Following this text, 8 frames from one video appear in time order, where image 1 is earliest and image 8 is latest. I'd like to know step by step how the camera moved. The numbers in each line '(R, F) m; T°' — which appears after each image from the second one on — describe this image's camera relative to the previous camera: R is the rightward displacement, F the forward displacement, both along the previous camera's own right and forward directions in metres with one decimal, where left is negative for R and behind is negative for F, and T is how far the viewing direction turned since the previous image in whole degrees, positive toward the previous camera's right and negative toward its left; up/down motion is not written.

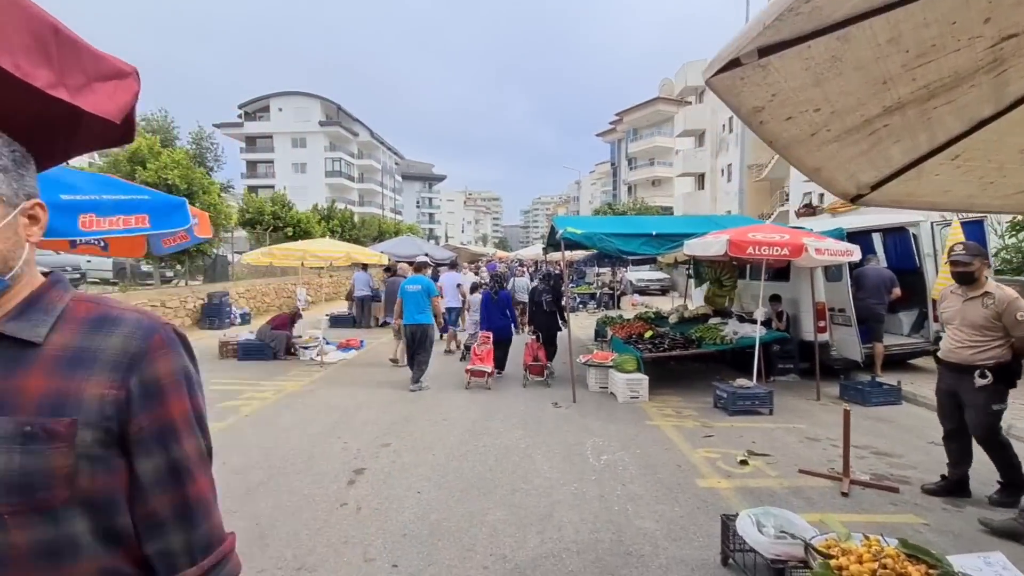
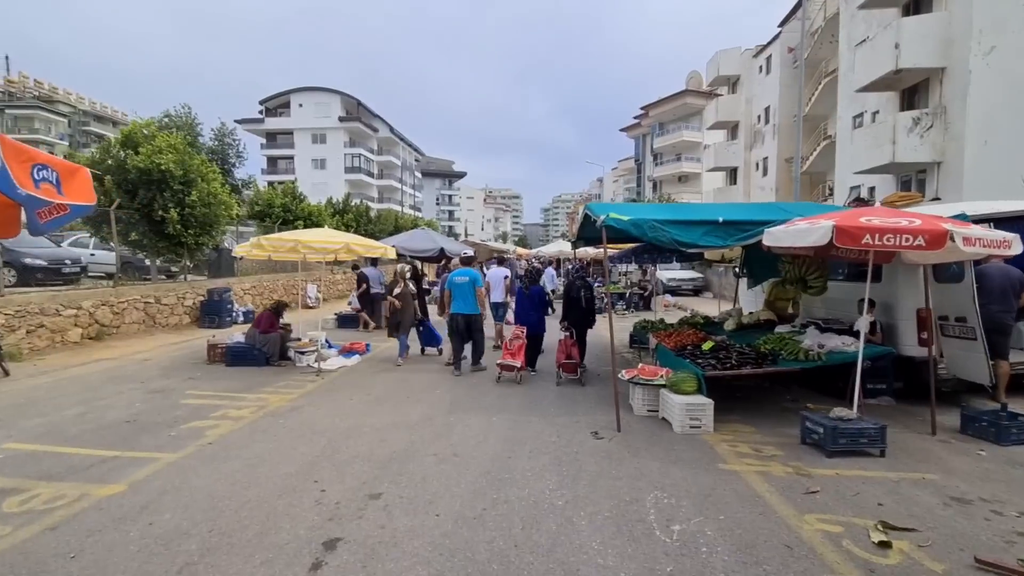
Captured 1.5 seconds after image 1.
(-0.1, +1.6) m; -2°
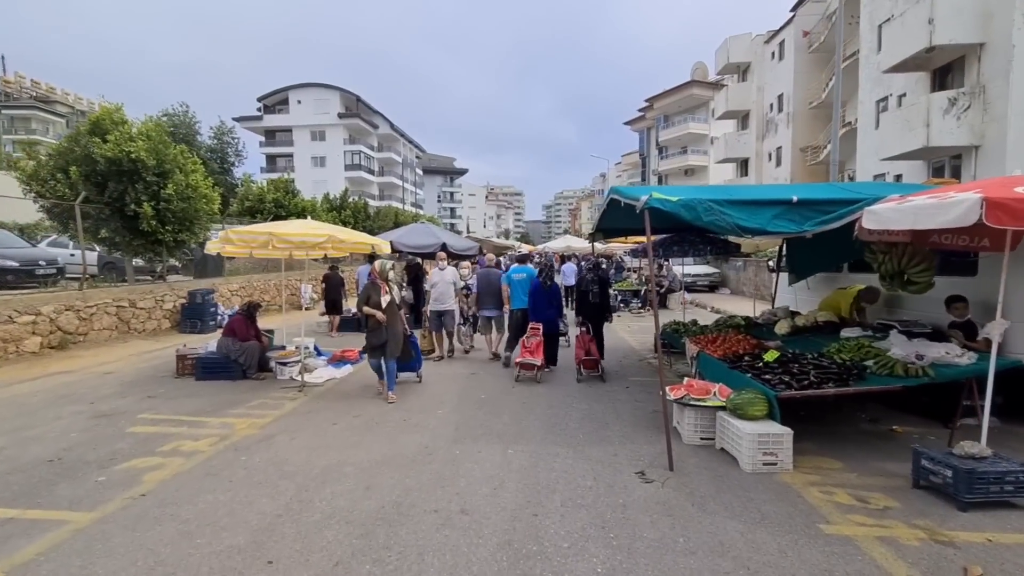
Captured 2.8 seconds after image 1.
(-0.2, +1.4) m; 0°
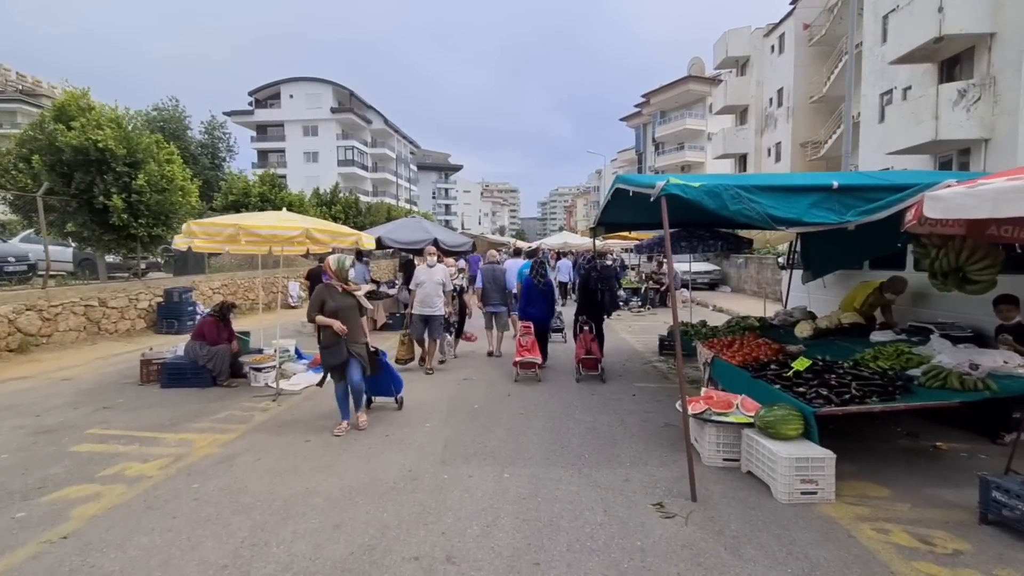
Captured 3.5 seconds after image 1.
(0.0, +0.7) m; +1°
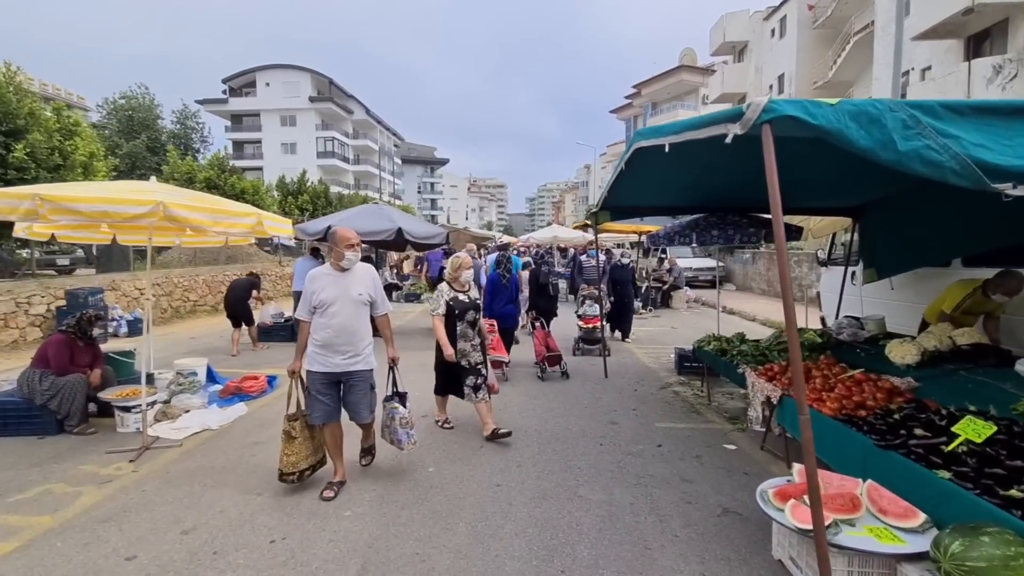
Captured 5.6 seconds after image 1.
(+0.2, +2.4) m; +1°
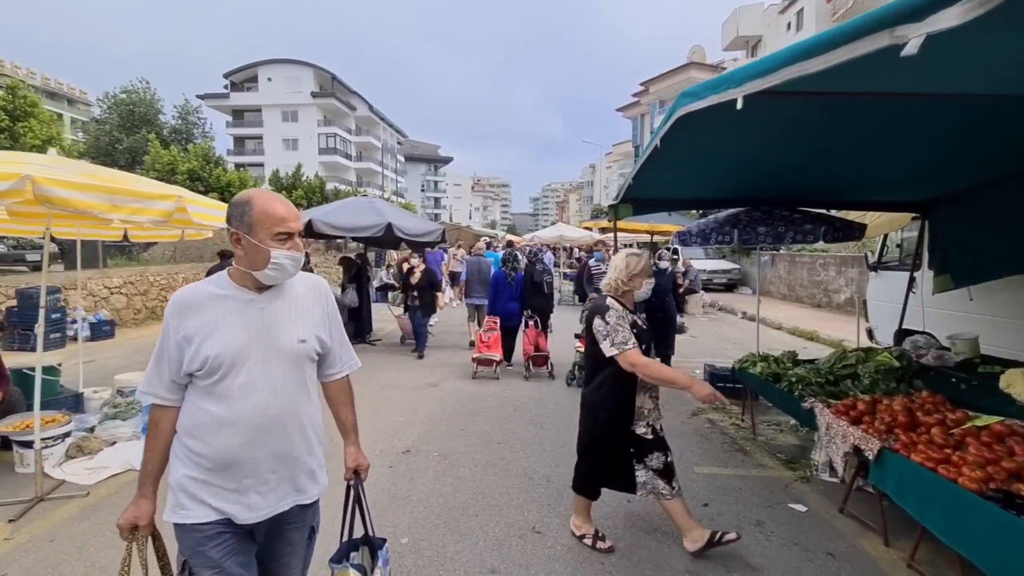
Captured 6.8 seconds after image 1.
(0.0, +1.3) m; 0°
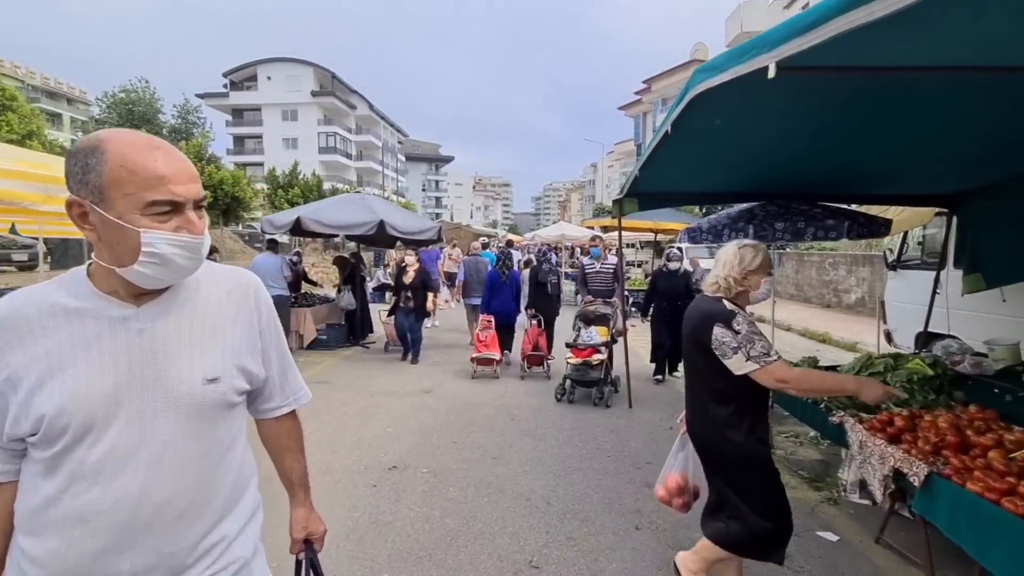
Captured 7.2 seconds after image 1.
(+0.1, +0.5) m; 0°
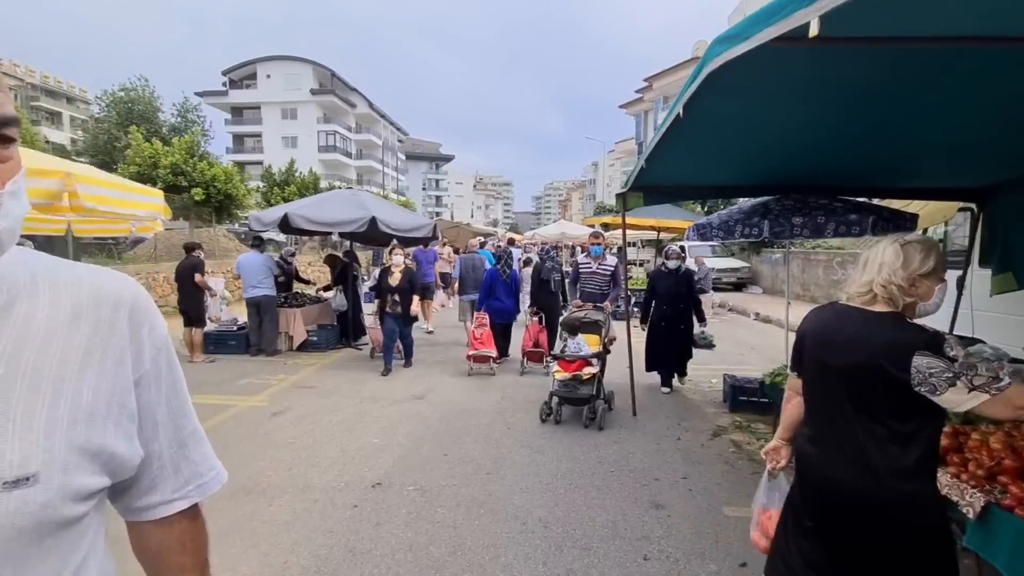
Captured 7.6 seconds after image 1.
(+0.1, +0.4) m; 0°
